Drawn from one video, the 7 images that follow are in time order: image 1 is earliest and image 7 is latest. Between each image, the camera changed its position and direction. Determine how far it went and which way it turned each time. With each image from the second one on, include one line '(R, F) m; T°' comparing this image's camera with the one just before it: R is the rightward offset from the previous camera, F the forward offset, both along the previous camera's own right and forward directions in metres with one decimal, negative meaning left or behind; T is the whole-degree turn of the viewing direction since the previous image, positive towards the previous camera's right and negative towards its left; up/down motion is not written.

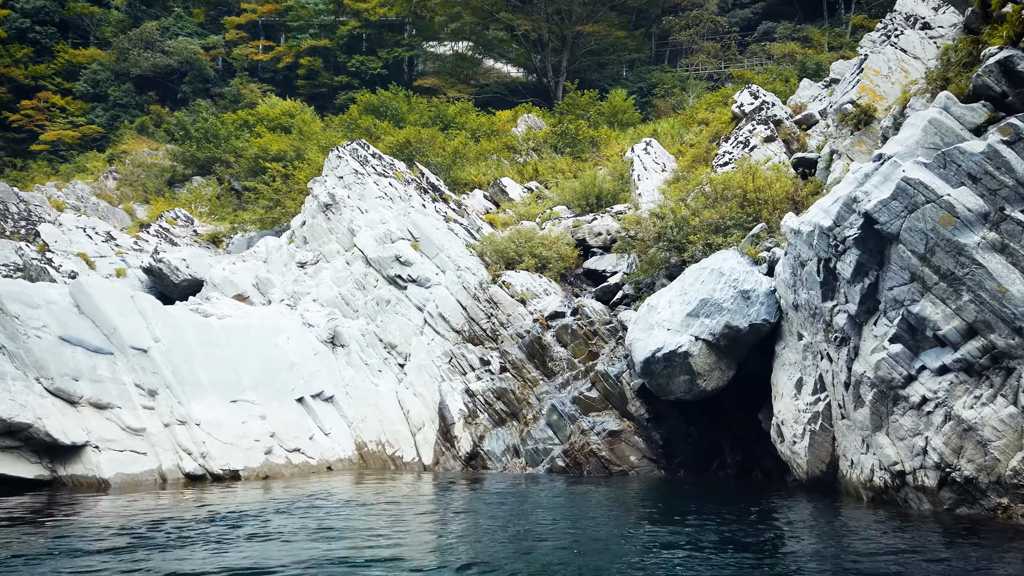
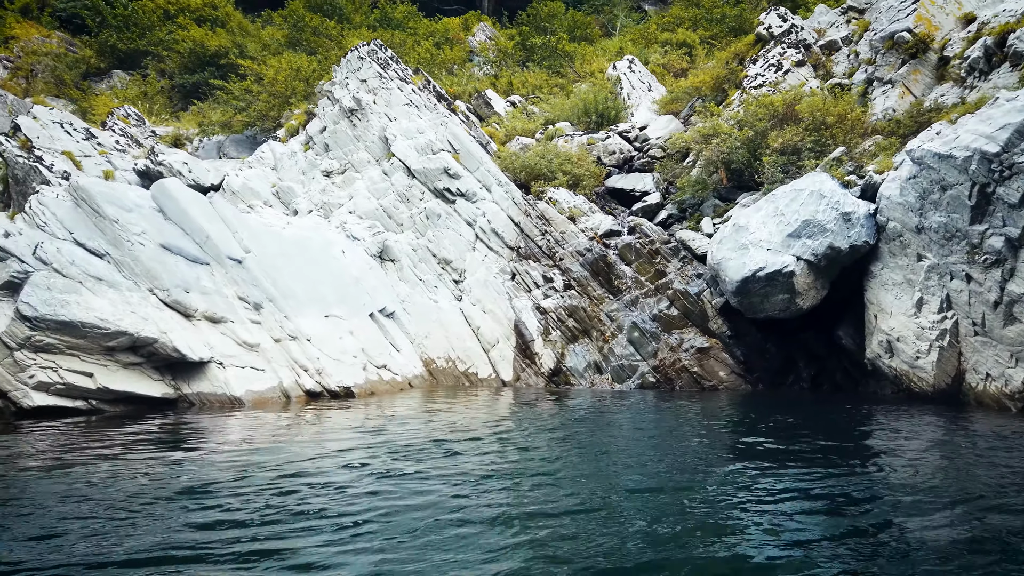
(-4.7, +0.7) m; +9°
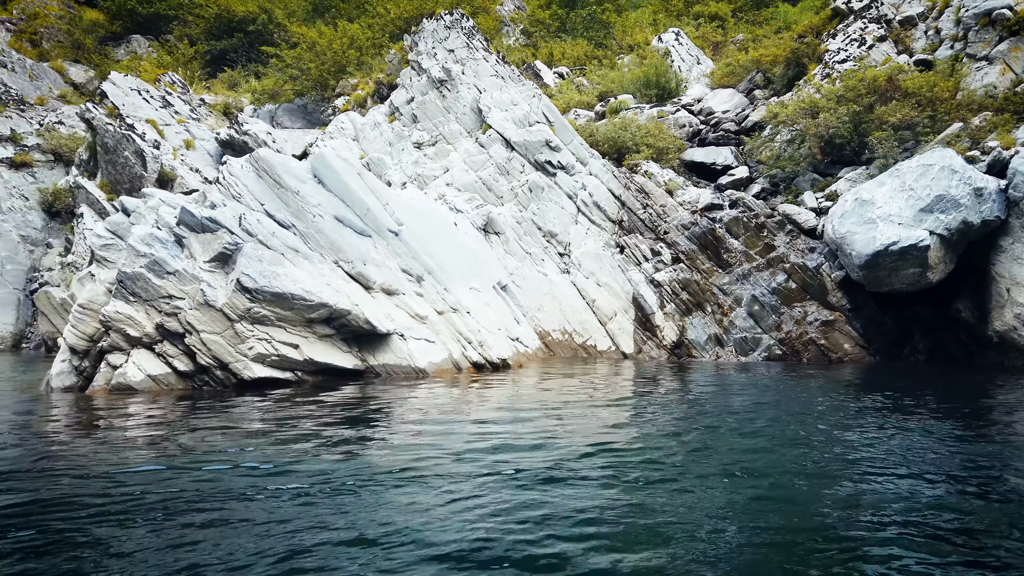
(-3.6, 0.0) m; +2°
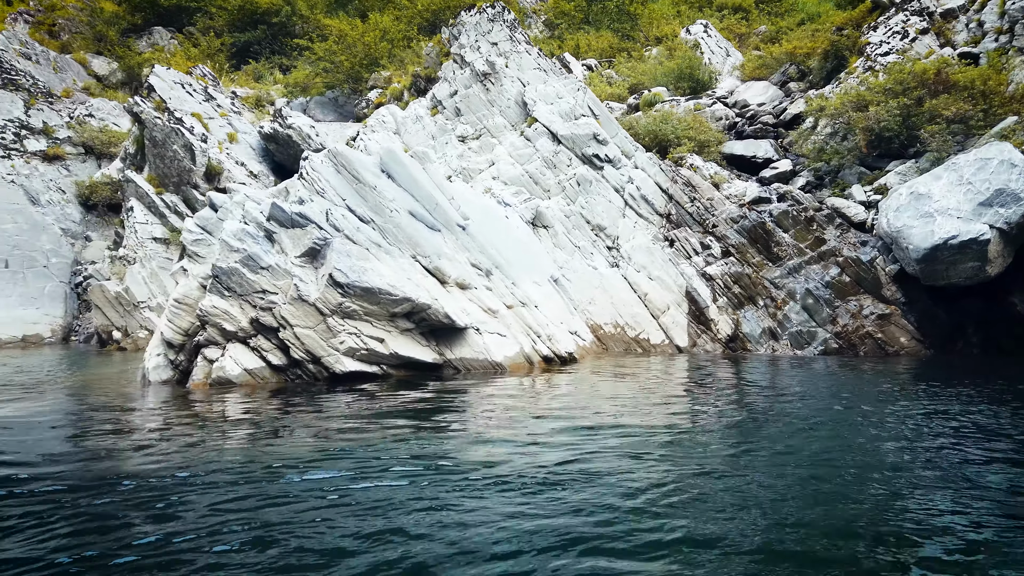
(-1.3, -0.1) m; 0°
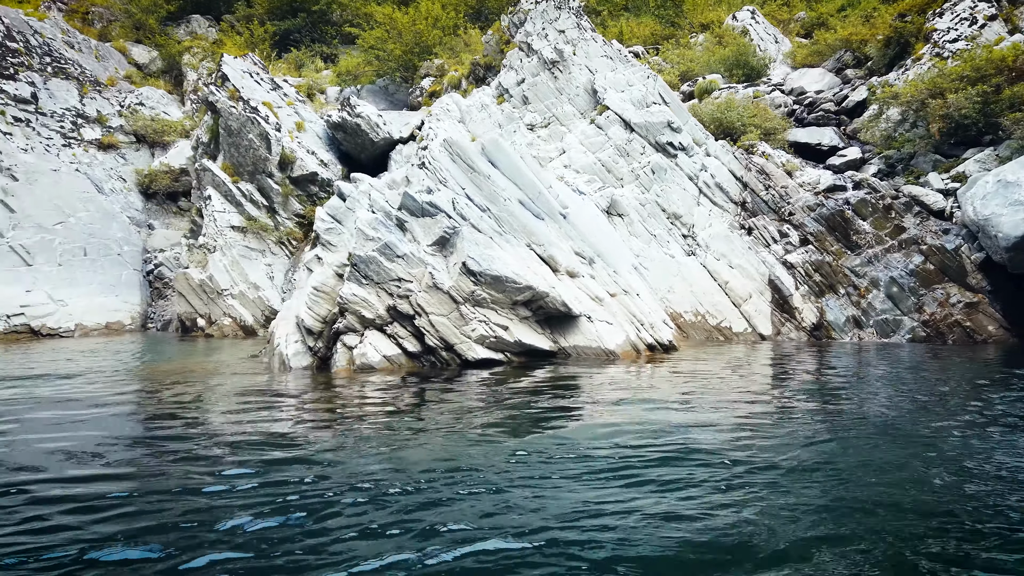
(-1.8, -0.1) m; -1°
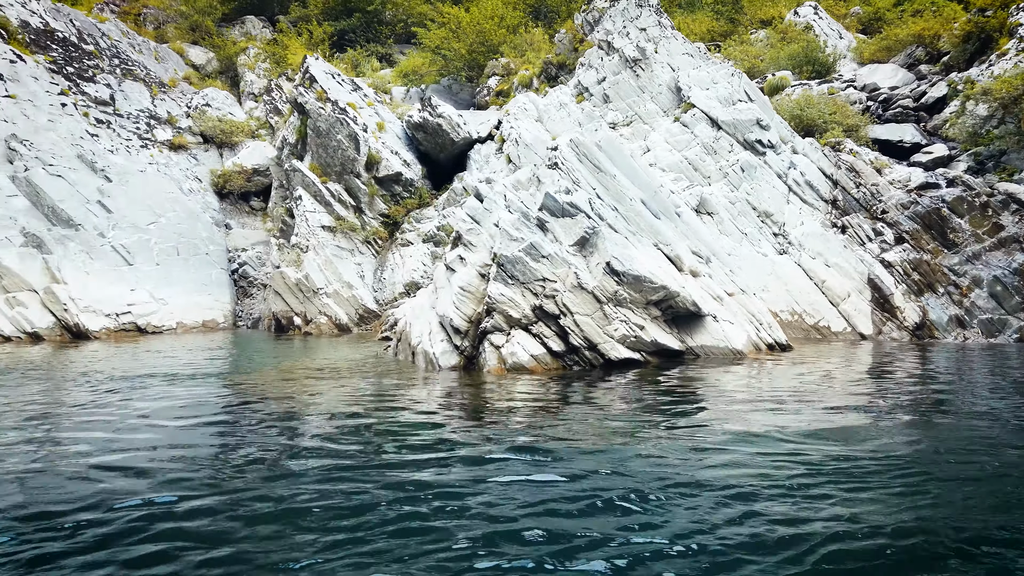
(-1.8, -0.1) m; -2°
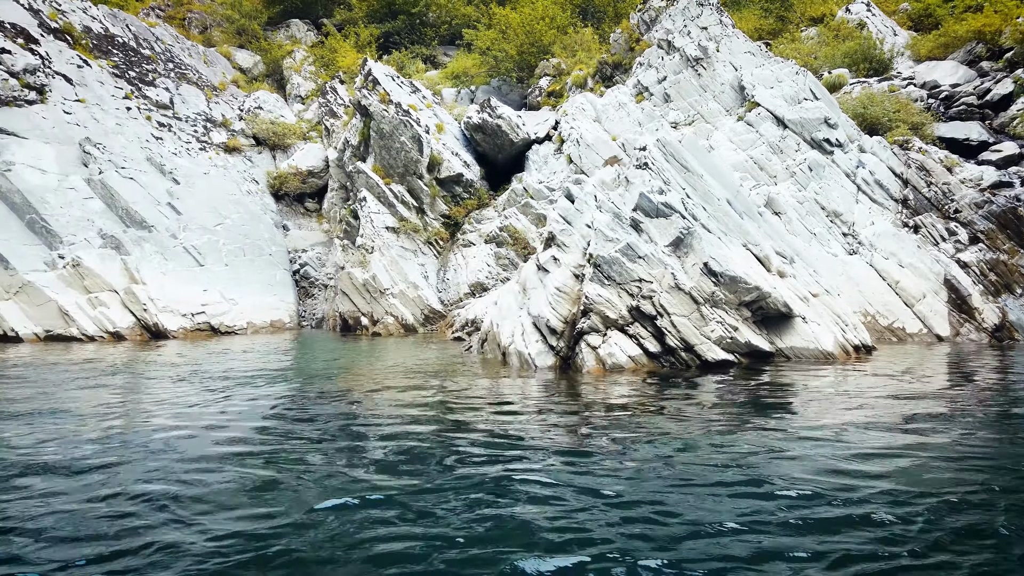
(-1.0, 0.0) m; -2°
